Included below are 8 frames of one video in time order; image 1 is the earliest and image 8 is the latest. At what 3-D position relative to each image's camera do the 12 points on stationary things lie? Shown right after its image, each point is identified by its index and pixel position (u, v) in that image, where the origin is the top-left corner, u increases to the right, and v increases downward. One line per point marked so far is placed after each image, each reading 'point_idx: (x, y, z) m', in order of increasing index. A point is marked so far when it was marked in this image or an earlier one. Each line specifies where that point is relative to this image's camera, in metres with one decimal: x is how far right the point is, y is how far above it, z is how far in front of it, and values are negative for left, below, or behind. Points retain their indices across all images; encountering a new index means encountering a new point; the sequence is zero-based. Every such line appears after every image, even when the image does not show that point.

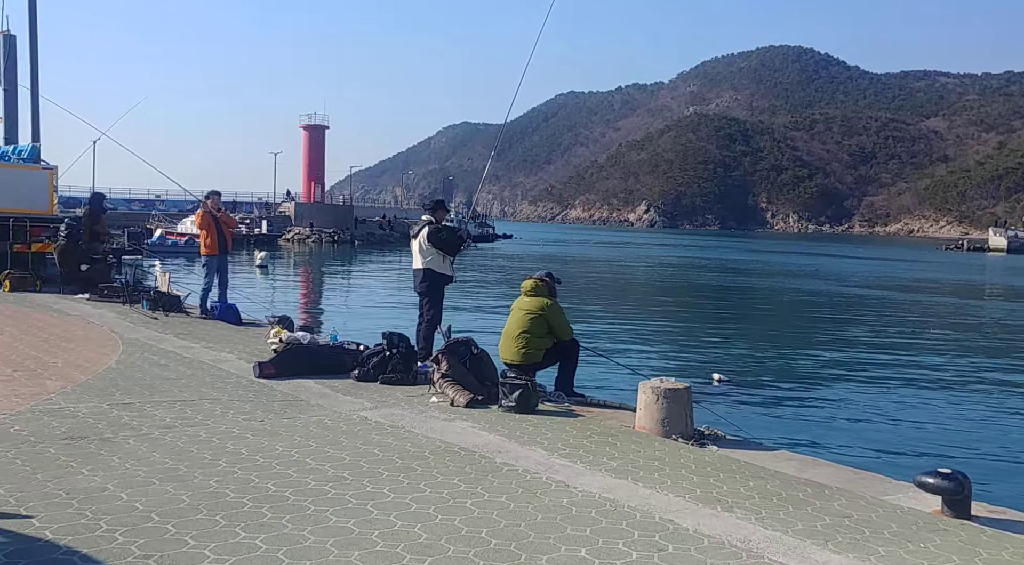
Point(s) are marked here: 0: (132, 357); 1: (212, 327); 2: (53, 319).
0: (-3.7, -0.7, +10.1) m
1: (-3.8, -0.5, +13.3) m
2: (-5.6, -0.4, +12.8) m
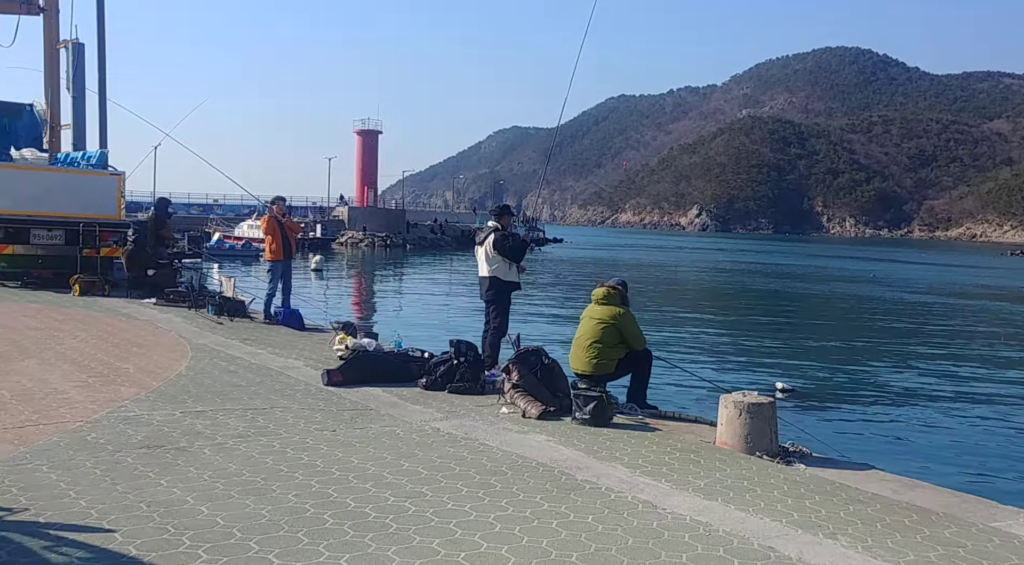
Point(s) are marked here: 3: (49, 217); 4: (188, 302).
0: (-3.0, -0.8, +10.1) m
1: (-3.0, -0.6, +13.3) m
2: (-4.8, -0.5, +12.9) m
3: (-7.5, +1.1, +16.7) m
4: (-4.8, -0.3, +15.4) m
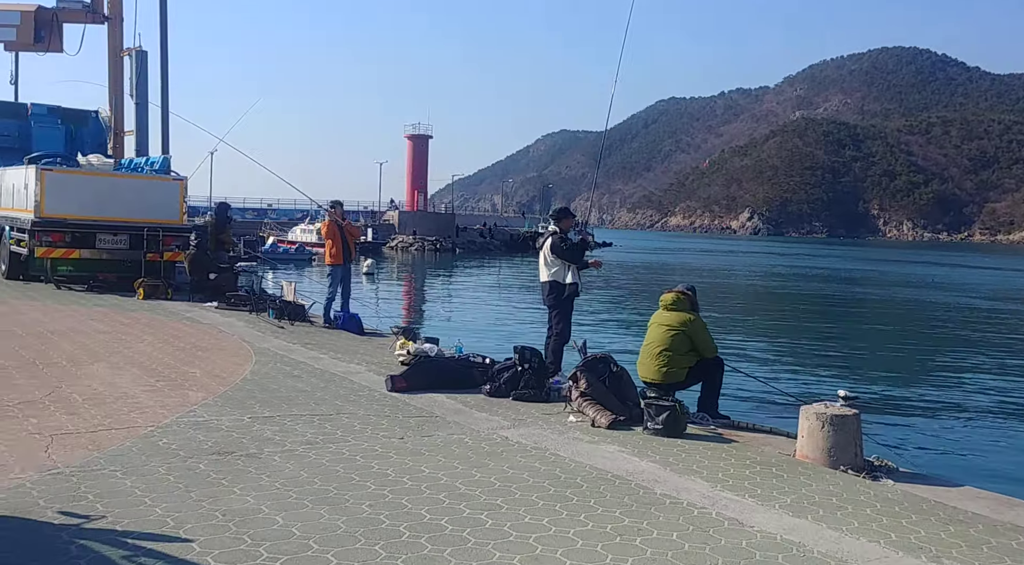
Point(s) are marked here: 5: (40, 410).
0: (-2.4, -0.8, +10.2) m
1: (-2.2, -0.7, +13.3) m
2: (-4.1, -0.6, +13.0) m
3: (-6.5, +1.0, +16.9) m
4: (-3.9, -0.3, +15.5) m
5: (-3.4, -0.9, +7.5) m
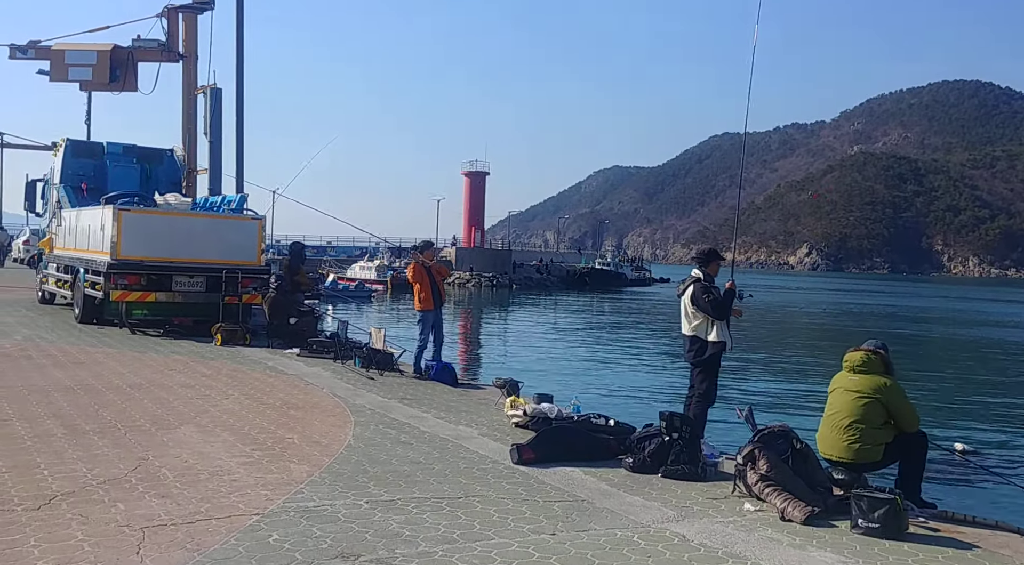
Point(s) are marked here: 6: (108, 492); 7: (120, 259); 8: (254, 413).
0: (-1.3, -1.3, +9.0) m
1: (-0.9, -1.2, +12.2) m
2: (-2.8, -1.1, +12.0) m
3: (-5.0, +0.3, +16.0) m
4: (-2.5, -1.0, +14.4) m
5: (-2.4, -1.3, +6.4) m
6: (-2.5, -1.3, +6.4) m
7: (-5.9, +0.4, +15.6) m
8: (-2.4, -1.2, +9.5) m
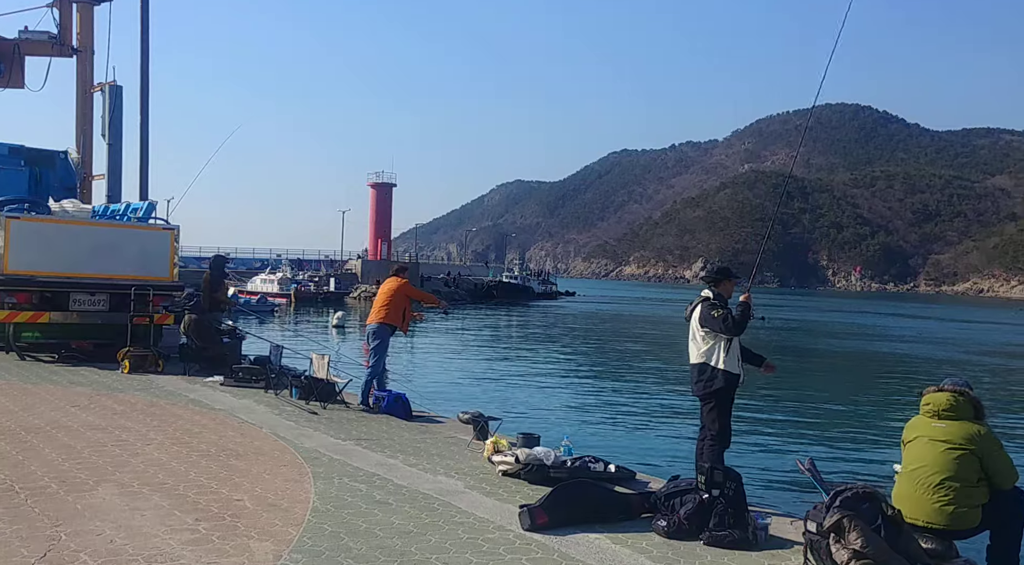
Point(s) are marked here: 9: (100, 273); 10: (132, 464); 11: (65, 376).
0: (-1.3, -1.5, +7.5) m
1: (-1.3, -1.5, +10.6) m
2: (-3.1, -1.3, +10.2) m
3: (-5.7, +0.1, +14.1) m
4: (-3.0, -1.2, +12.7) m
5: (-2.2, -1.4, +4.8) m
6: (-2.3, -1.4, +4.7) m
7: (-6.5, +0.1, +13.5) m
8: (-2.5, -1.4, +7.8) m
9: (-5.6, +0.1, +14.2) m
10: (-2.8, -1.4, +7.7) m
11: (-5.5, -1.1, +12.8) m
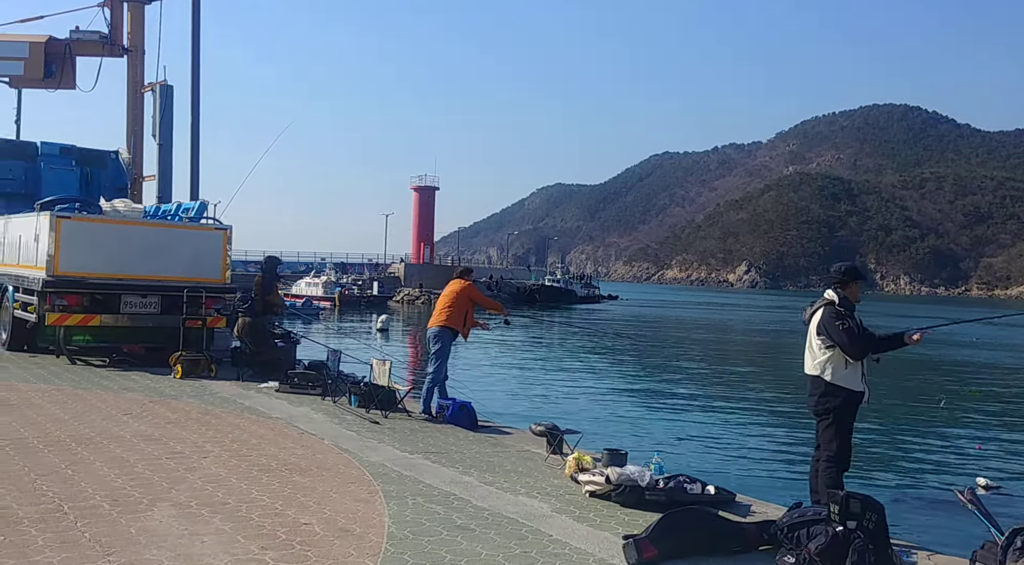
0: (-0.7, -1.5, +6.8) m
1: (-0.5, -1.5, +10.0) m
2: (-2.4, -1.3, +9.6) m
3: (-4.8, 0.0, +13.6) m
4: (-2.2, -1.2, +12.1) m
5: (-1.7, -1.4, +4.1) m
6: (-1.8, -1.4, +4.1) m
7: (-5.7, +0.1, +13.1) m
8: (-1.8, -1.4, +7.2) m
9: (-4.7, +0.1, +13.6) m
10: (-2.2, -1.4, +7.1) m
11: (-4.7, -1.2, +12.3) m
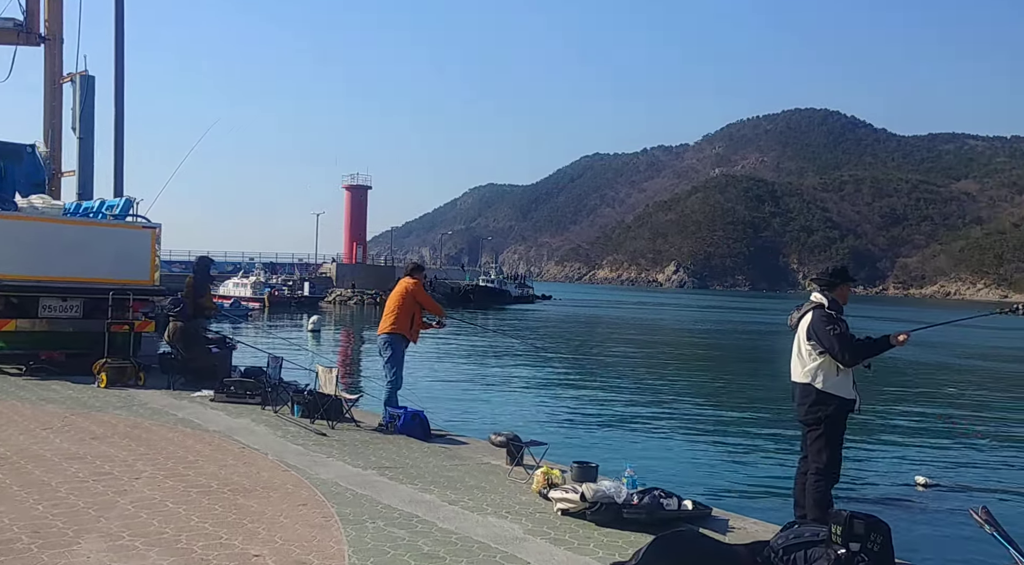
0: (-0.9, -1.5, +6.1) m
1: (-0.9, -1.5, +9.3) m
2: (-2.7, -1.3, +8.9) m
3: (-5.4, 0.0, +12.7) m
4: (-2.8, -1.2, +11.3) m
5: (-1.7, -1.4, +3.4) m
6: (-1.8, -1.4, +3.4) m
7: (-6.3, +0.1, +12.1) m
8: (-2.0, -1.4, +6.5) m
9: (-5.3, +0.1, +12.7) m
10: (-2.4, -1.4, +6.4) m
11: (-5.2, -1.2, +11.4) m
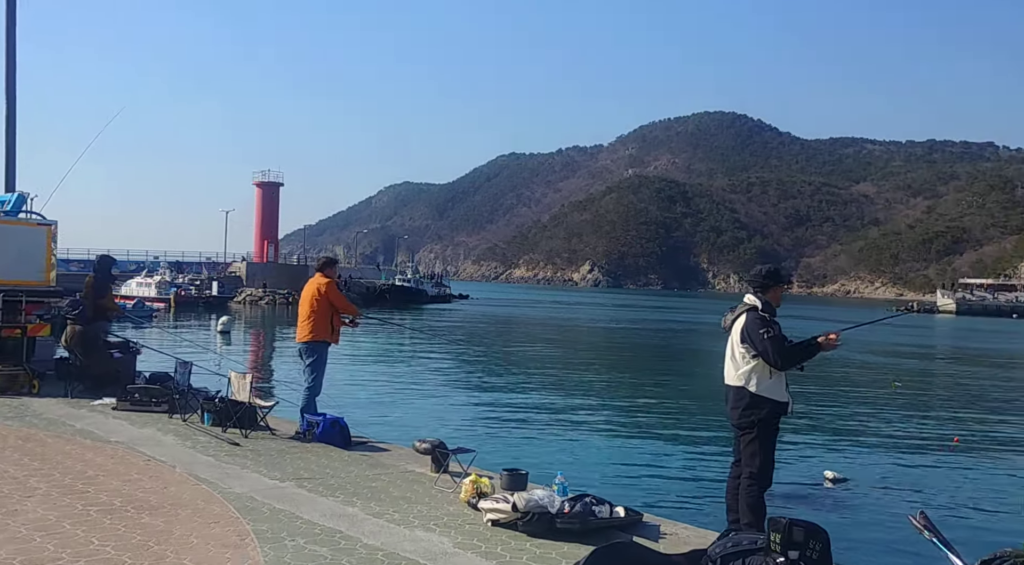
0: (-1.3, -1.5, +5.8) m
1: (-1.6, -1.5, +8.9) m
2: (-3.3, -1.4, +8.3) m
3: (-6.3, 0.0, +11.9) m
4: (-3.6, -1.3, +10.8) m
5: (-1.9, -1.5, +3.0) m
6: (-2.0, -1.5, +2.9) m
7: (-7.1, 0.0, +11.3) m
8: (-2.5, -1.4, +6.0) m
9: (-6.3, +0.1, +12.0) m
10: (-2.8, -1.4, +5.9) m
11: (-6.0, -1.2, +10.6) m
